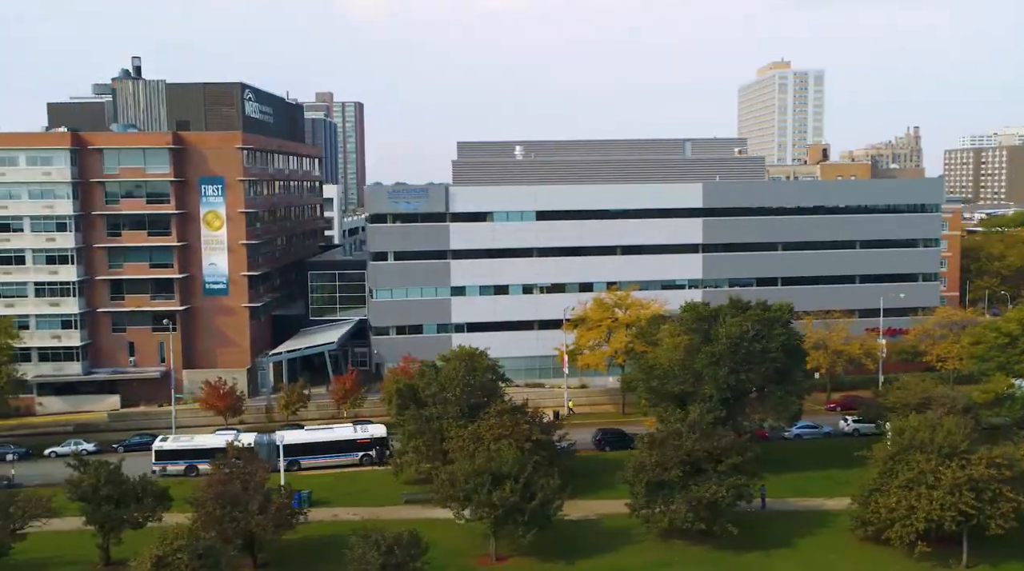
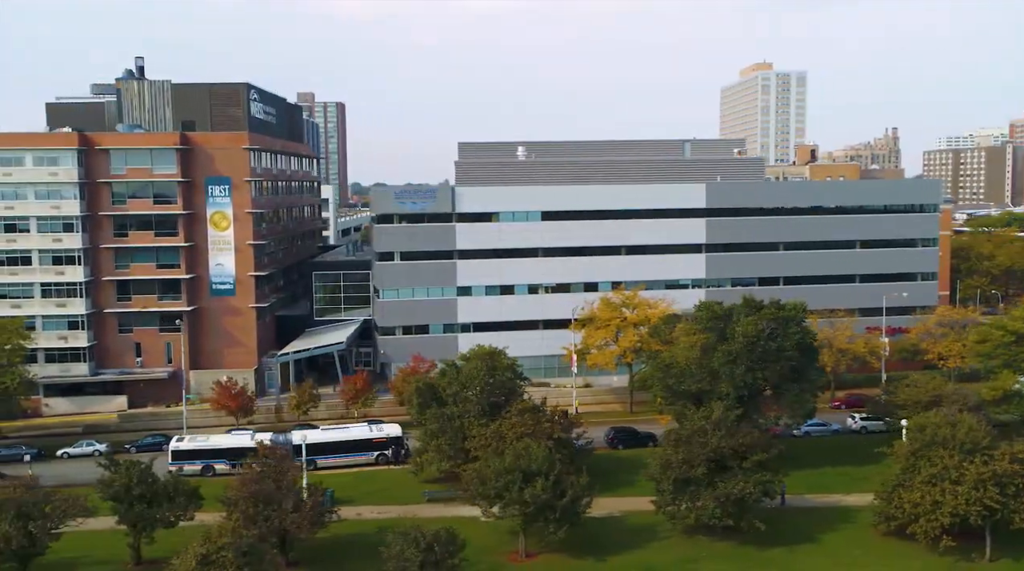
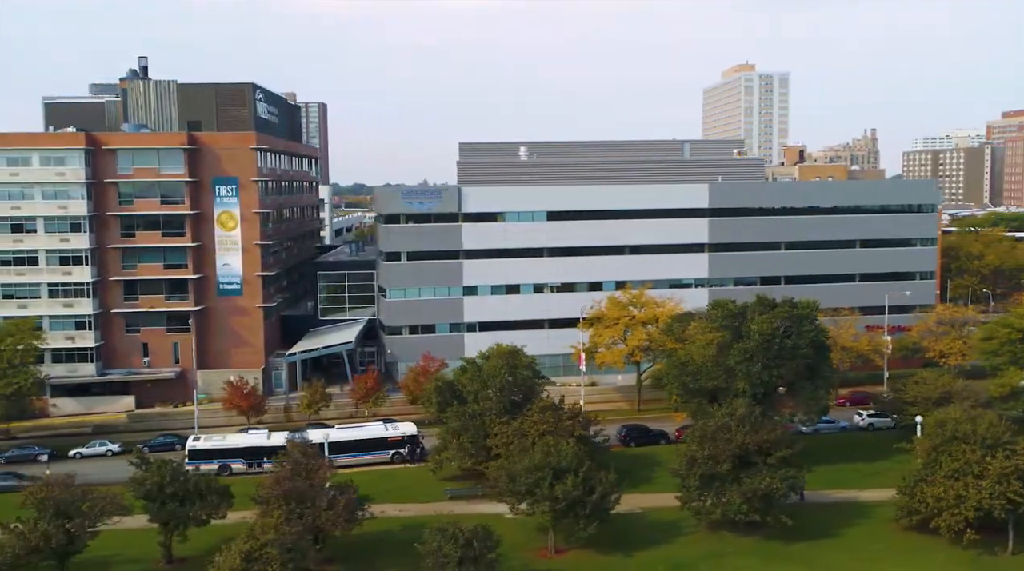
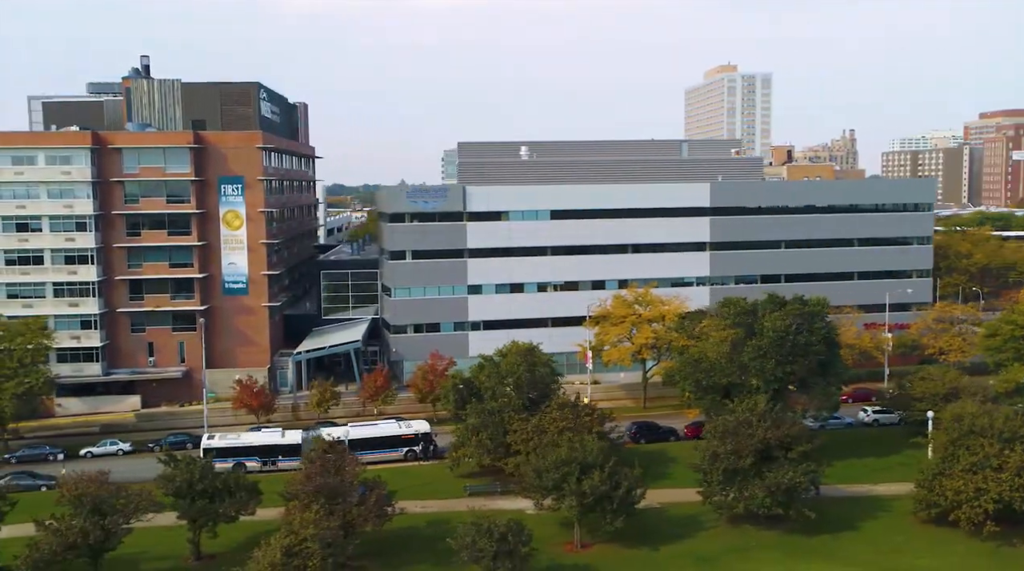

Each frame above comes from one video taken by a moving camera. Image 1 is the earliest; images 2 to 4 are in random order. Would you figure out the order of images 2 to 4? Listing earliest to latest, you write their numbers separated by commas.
2, 3, 4
